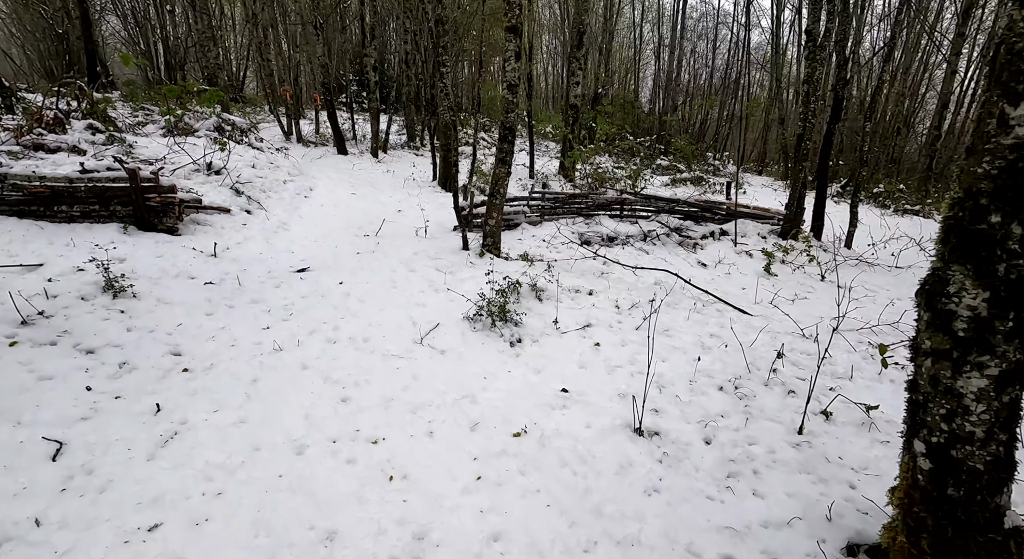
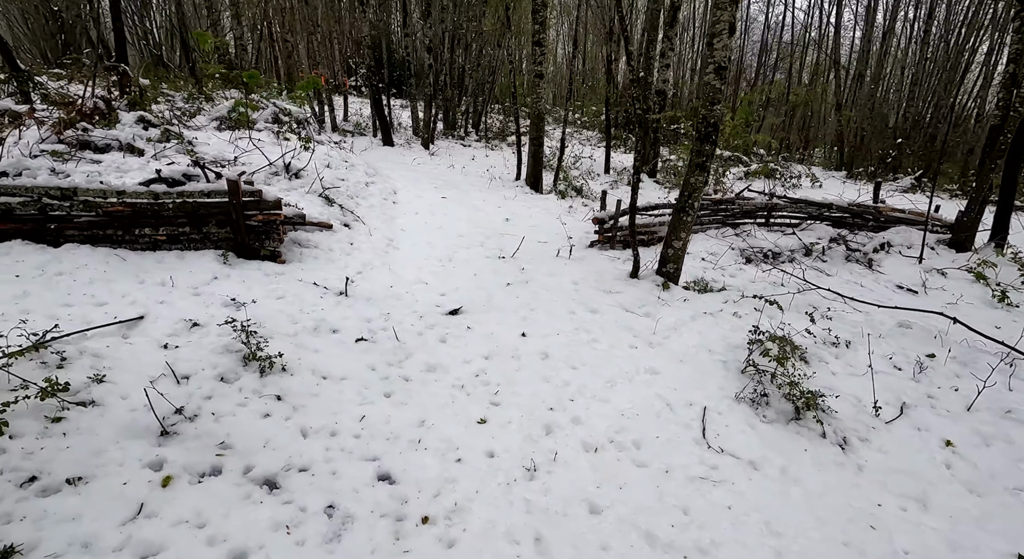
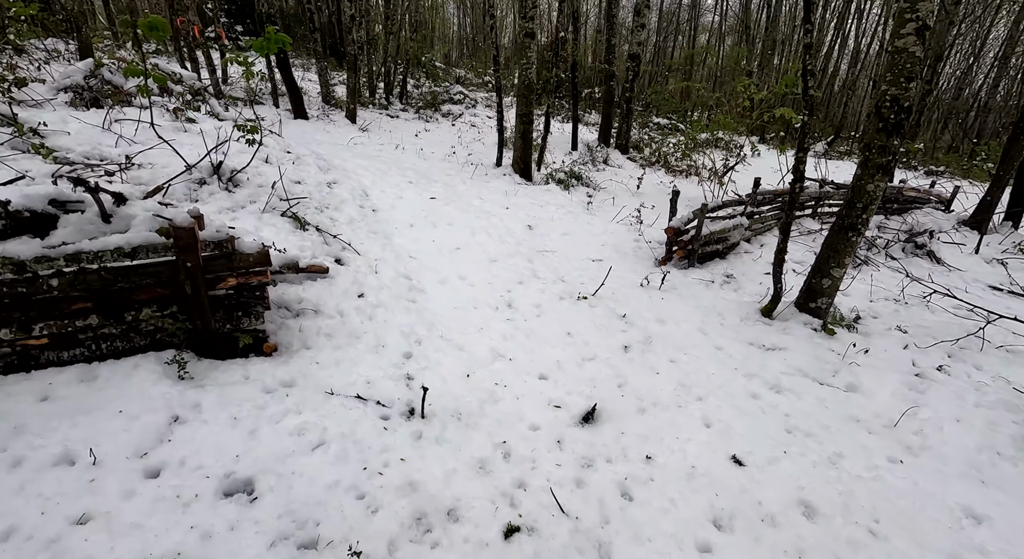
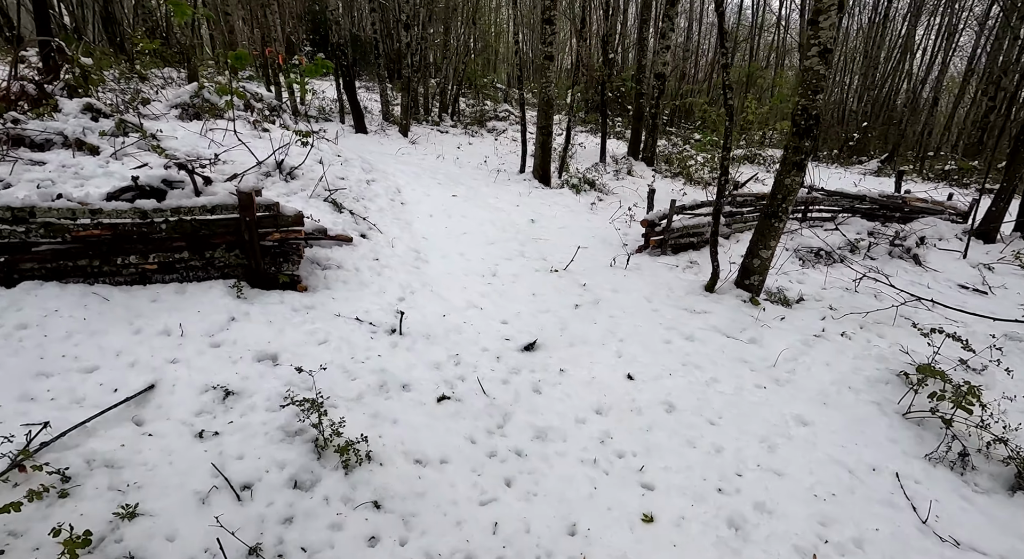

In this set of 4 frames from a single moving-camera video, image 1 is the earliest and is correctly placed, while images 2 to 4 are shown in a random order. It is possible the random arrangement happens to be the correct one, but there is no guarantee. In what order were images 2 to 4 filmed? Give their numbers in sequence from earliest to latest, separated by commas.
2, 4, 3
